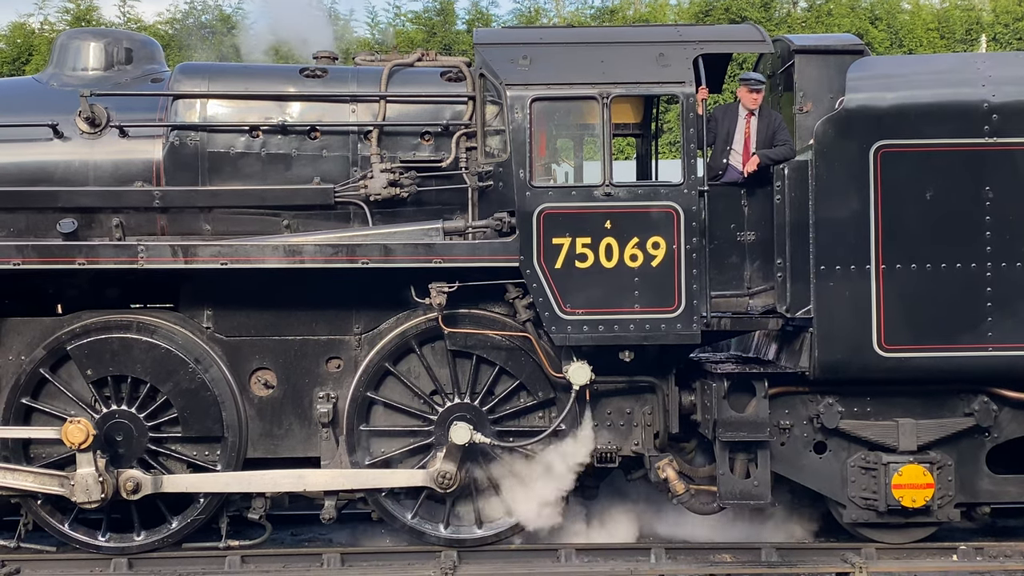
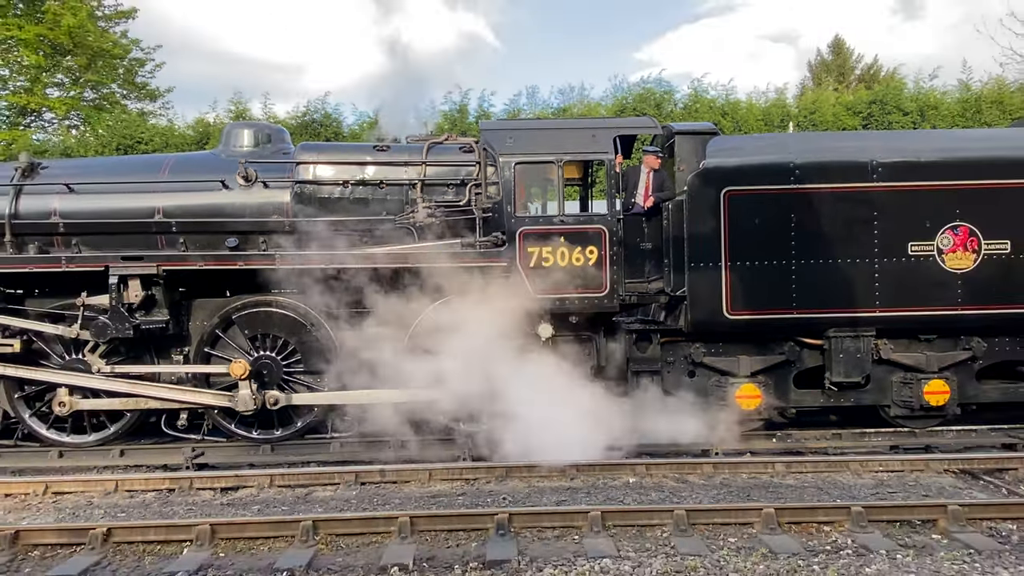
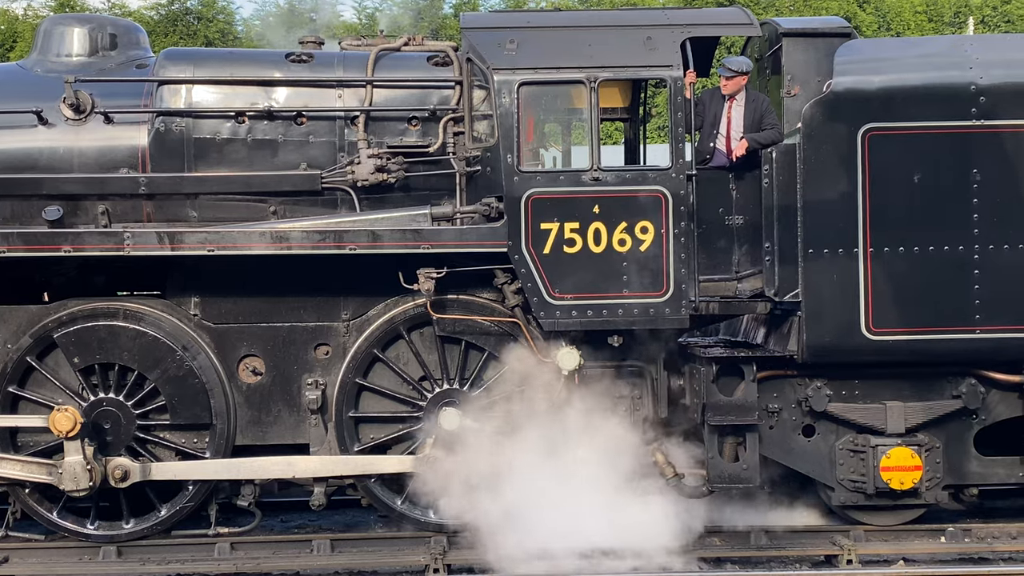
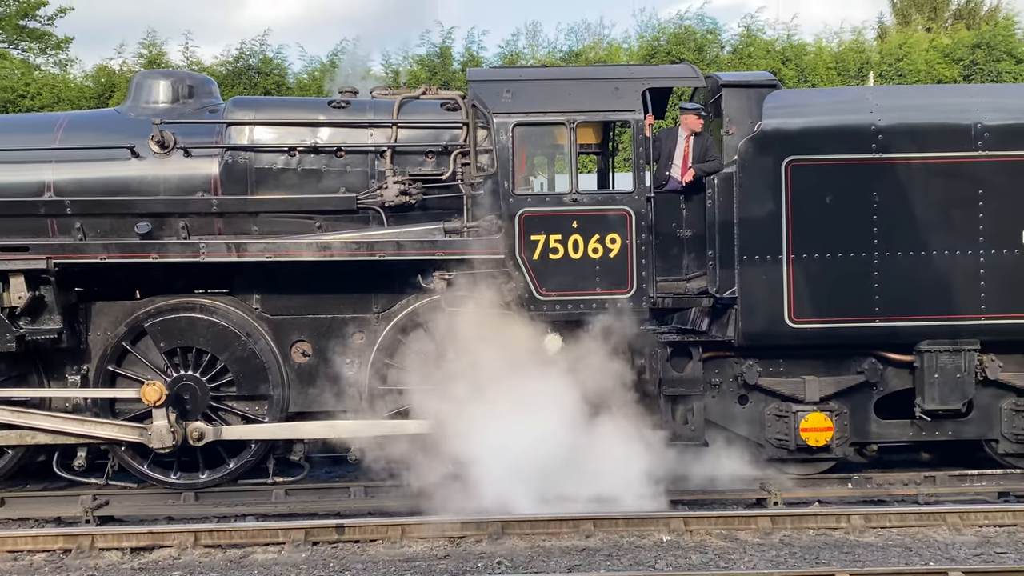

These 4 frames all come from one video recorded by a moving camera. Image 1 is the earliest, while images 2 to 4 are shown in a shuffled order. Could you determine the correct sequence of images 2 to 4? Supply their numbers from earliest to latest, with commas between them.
3, 4, 2
